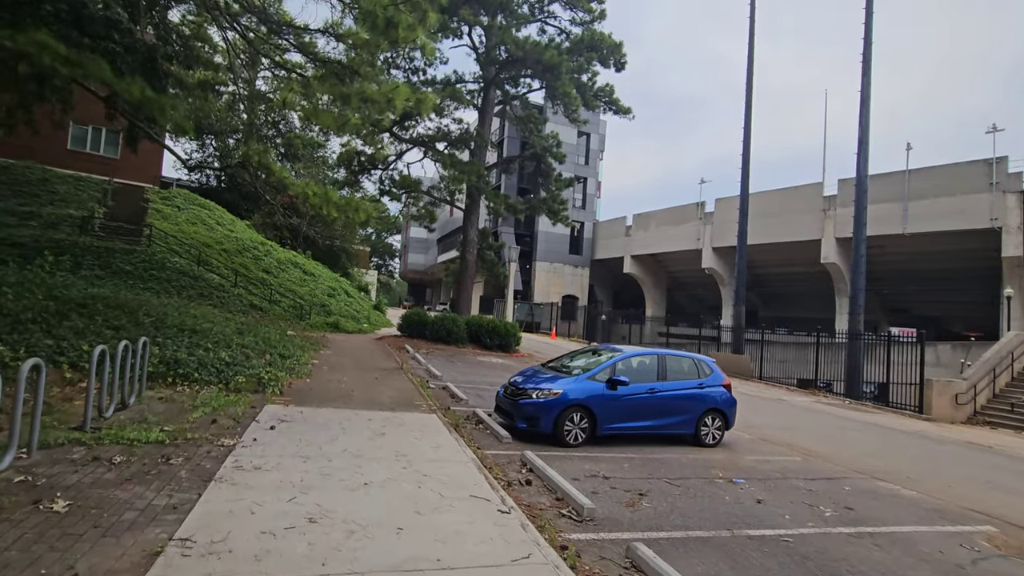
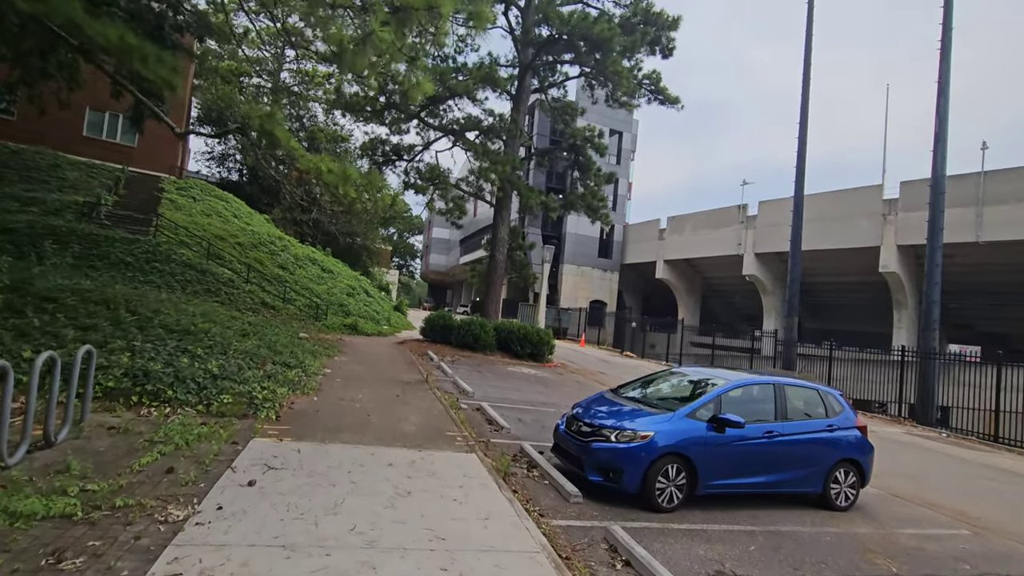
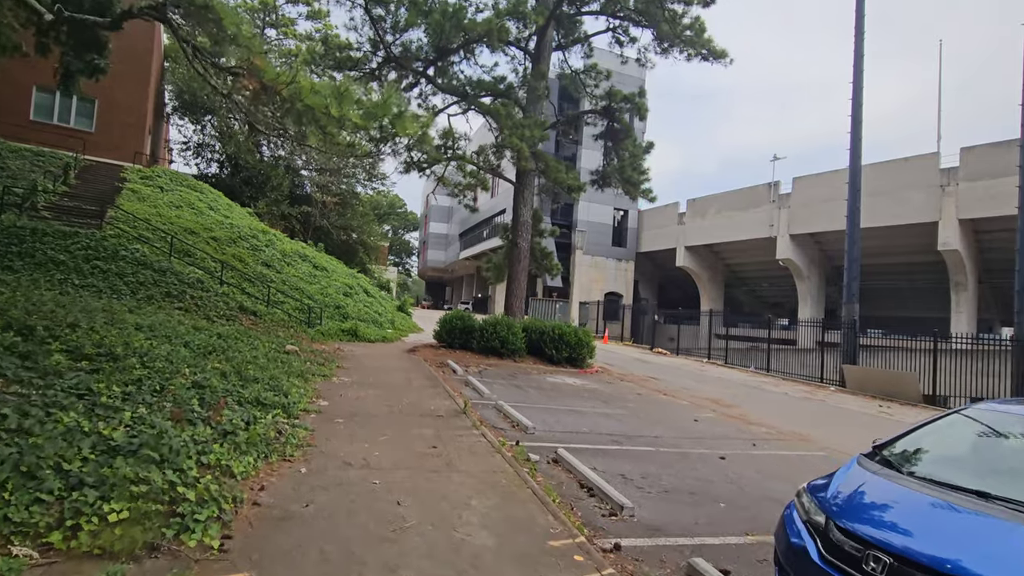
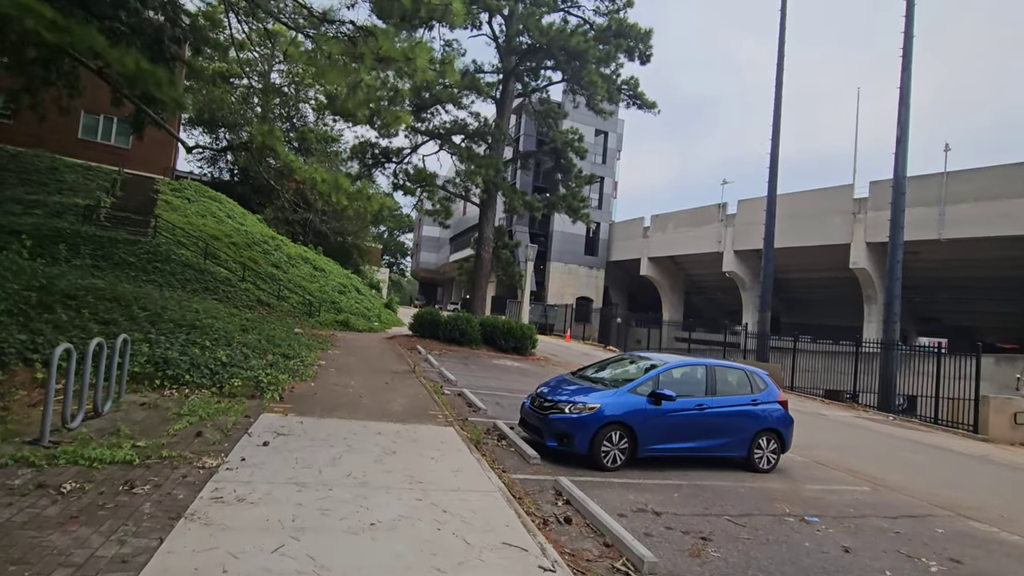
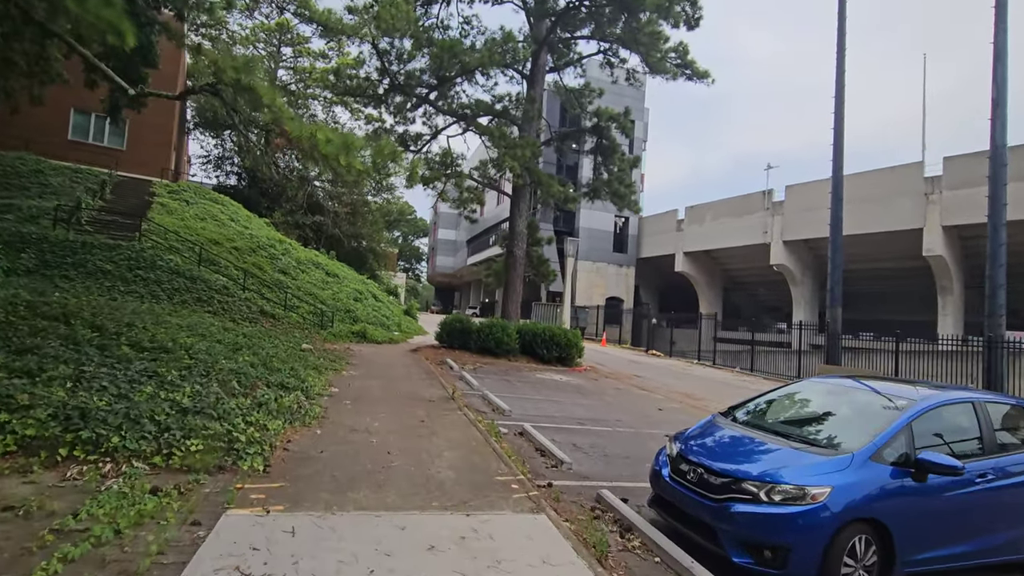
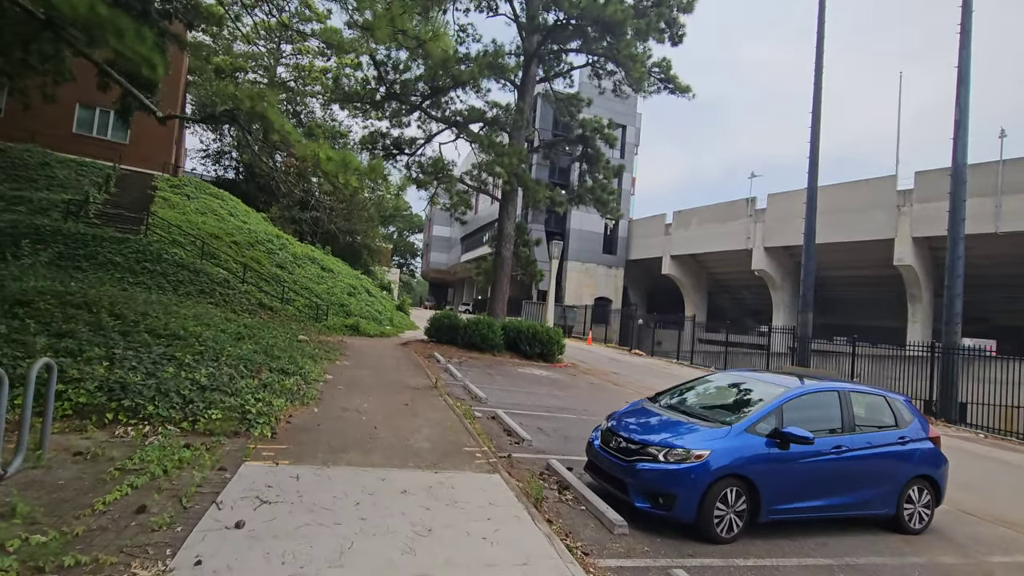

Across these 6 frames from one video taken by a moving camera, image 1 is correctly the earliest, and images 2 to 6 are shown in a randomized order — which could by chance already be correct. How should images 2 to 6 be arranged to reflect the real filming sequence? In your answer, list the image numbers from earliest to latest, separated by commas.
4, 2, 6, 5, 3
